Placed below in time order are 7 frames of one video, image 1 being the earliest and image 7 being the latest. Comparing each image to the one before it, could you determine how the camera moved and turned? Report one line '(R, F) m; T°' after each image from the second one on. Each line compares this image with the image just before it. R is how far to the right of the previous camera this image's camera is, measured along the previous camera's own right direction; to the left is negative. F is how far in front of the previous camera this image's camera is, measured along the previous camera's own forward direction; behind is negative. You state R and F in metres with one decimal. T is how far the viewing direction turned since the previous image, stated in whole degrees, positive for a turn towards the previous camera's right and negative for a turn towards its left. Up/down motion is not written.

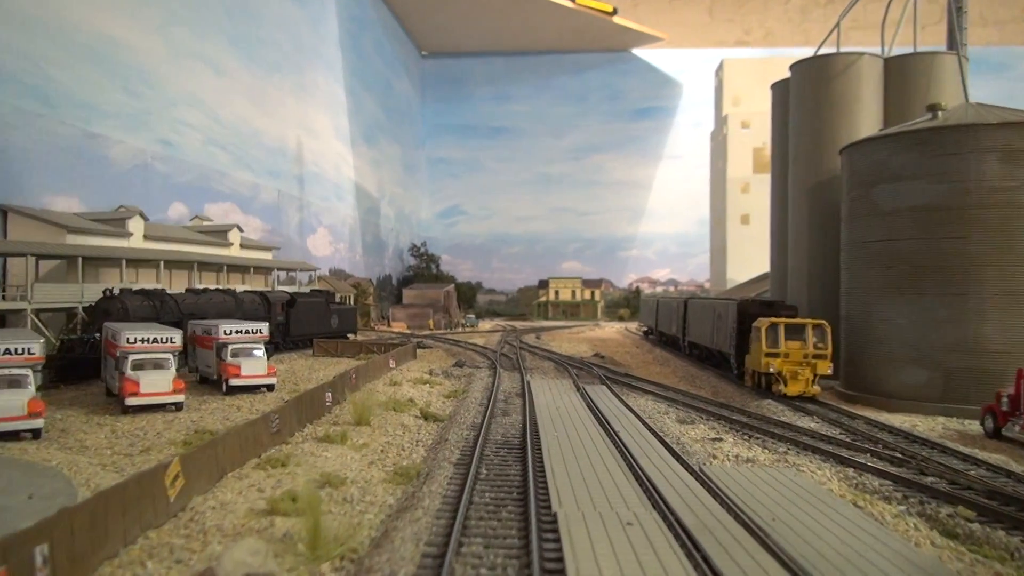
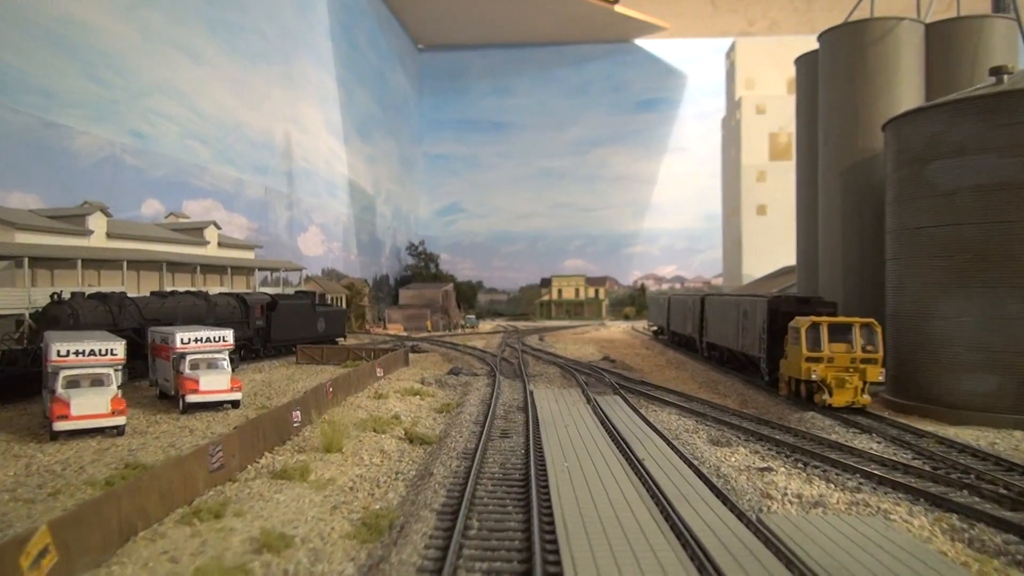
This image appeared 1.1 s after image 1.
(0.0, +1.9) m; 0°
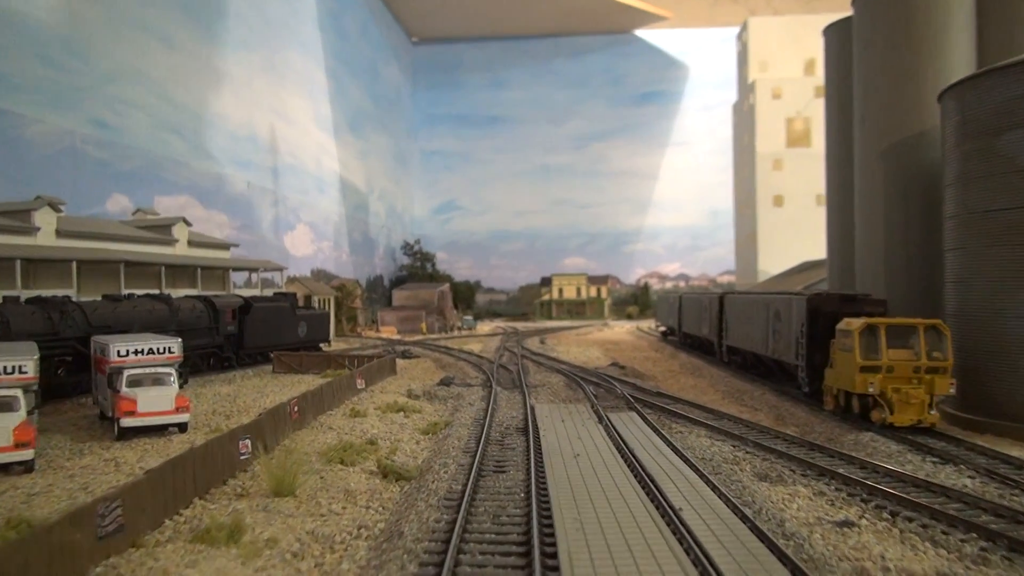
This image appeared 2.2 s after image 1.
(0.0, +2.0) m; 0°
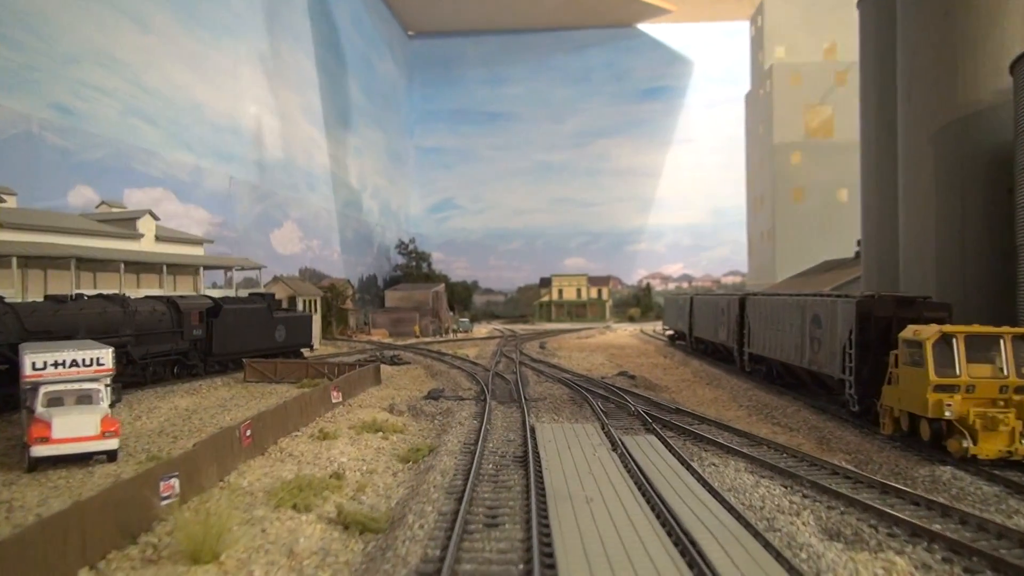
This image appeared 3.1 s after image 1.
(0.0, +1.8) m; 0°
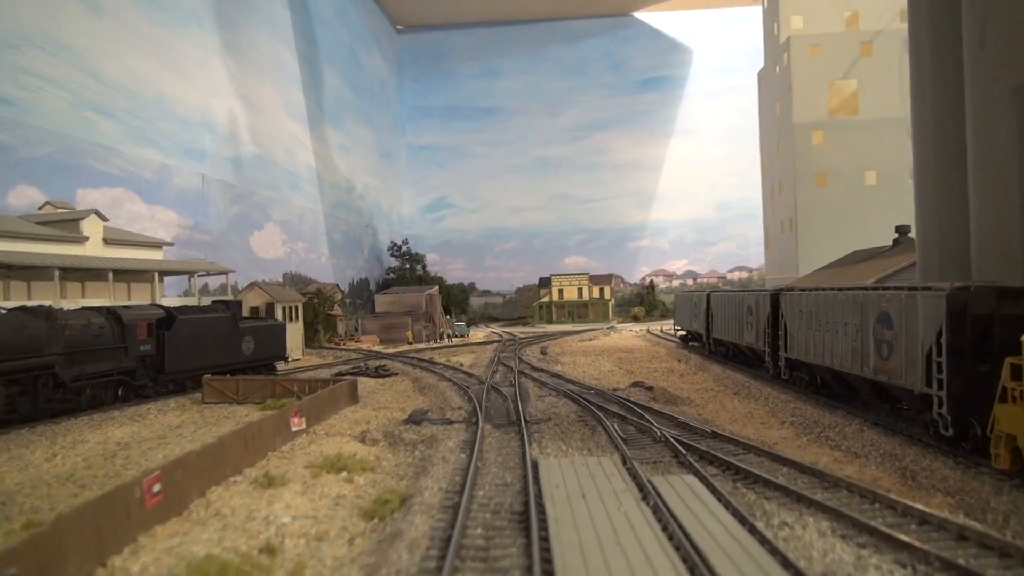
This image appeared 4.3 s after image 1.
(+0.1, +2.3) m; 0°
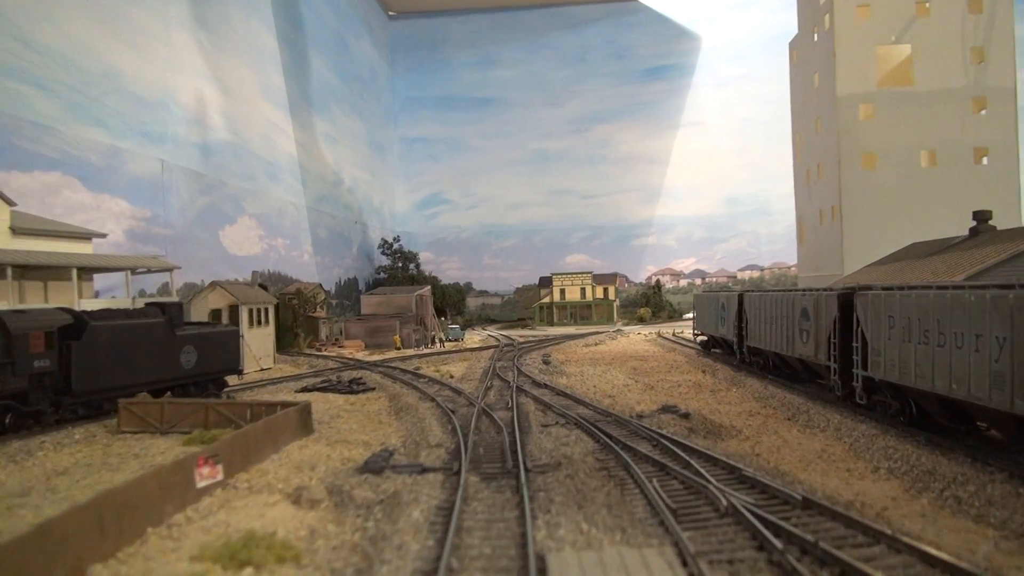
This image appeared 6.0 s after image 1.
(0.0, +3.1) m; 0°
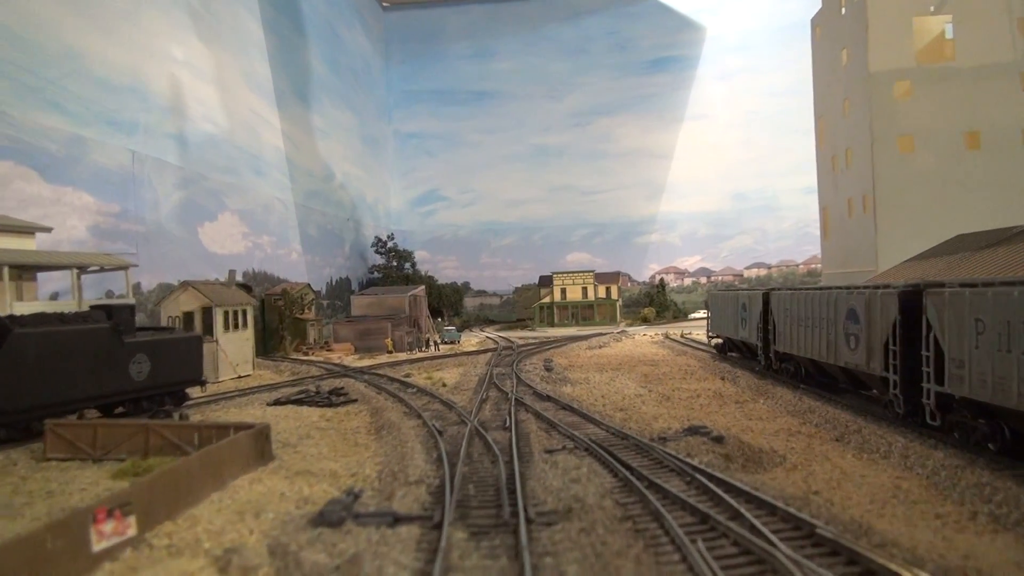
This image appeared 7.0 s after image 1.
(0.0, +1.9) m; 0°
